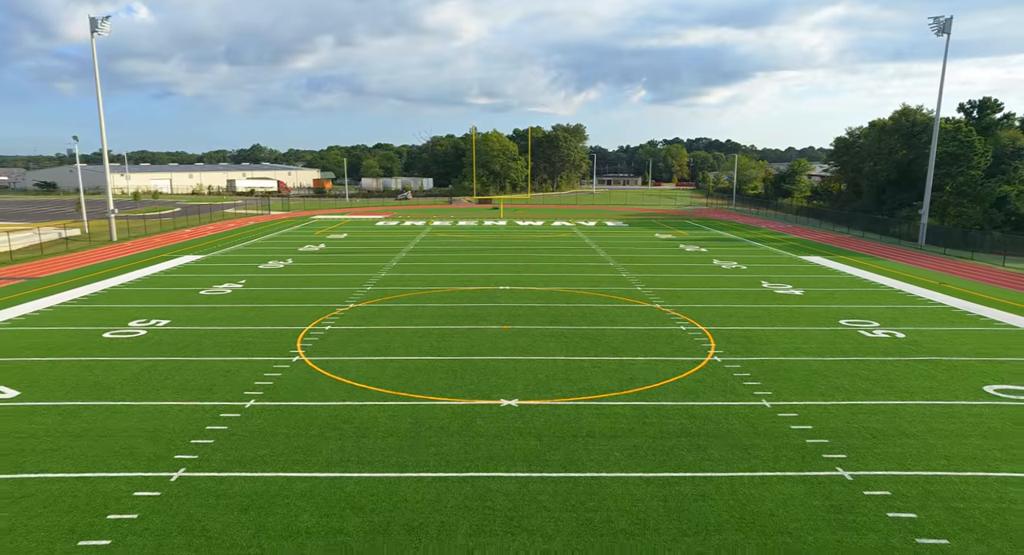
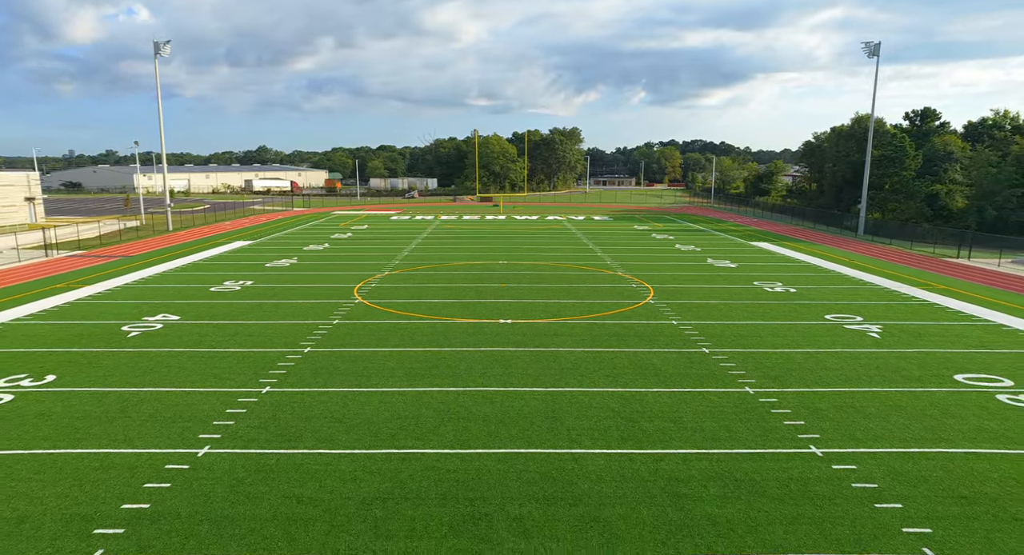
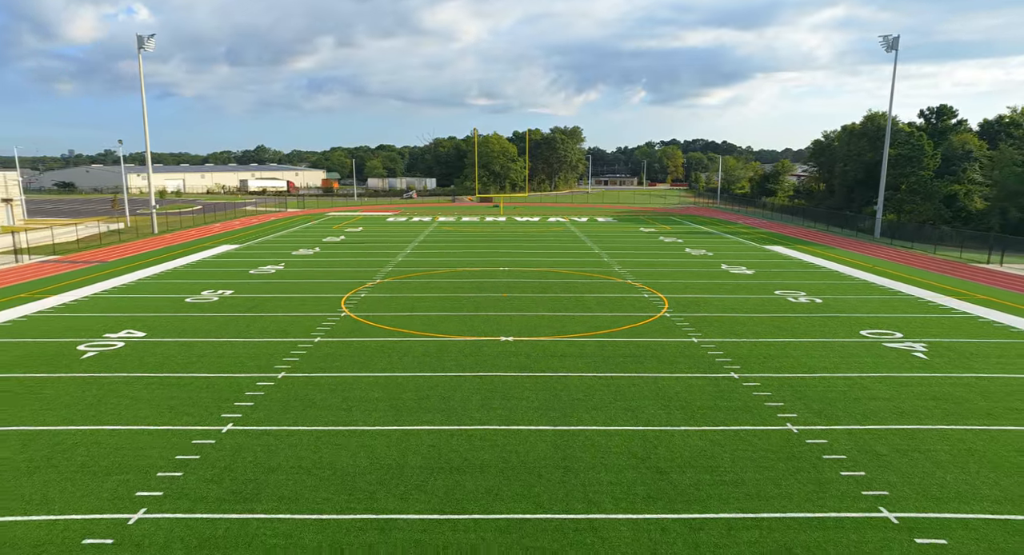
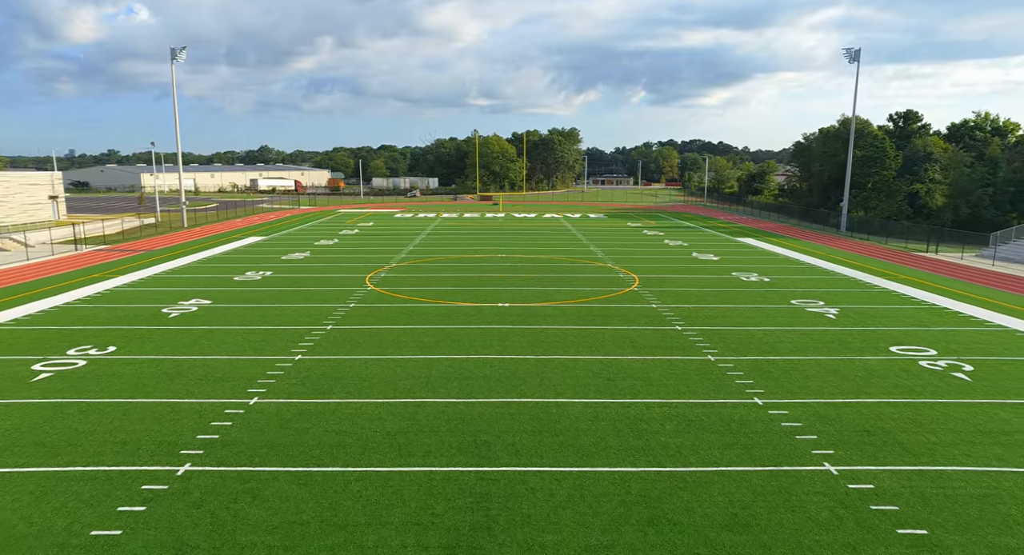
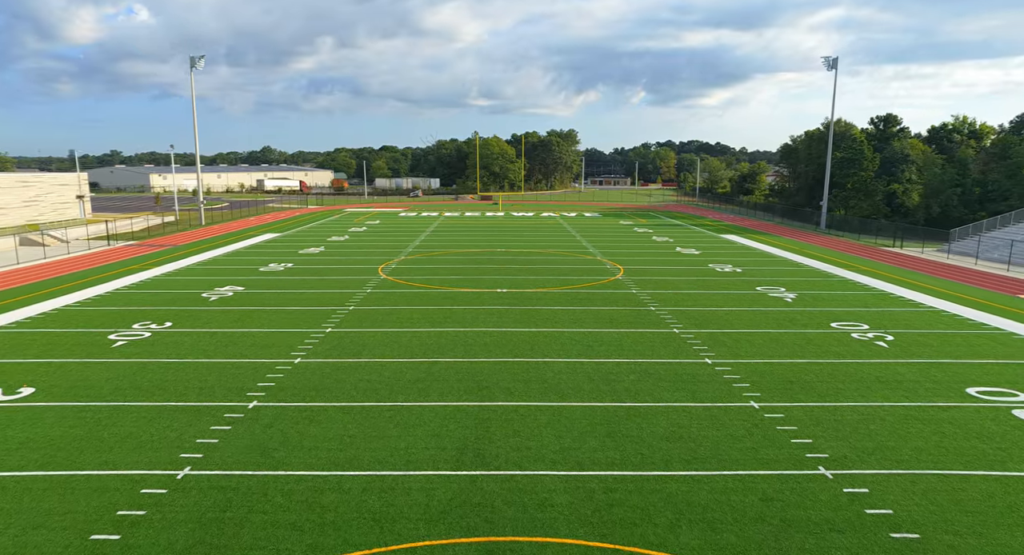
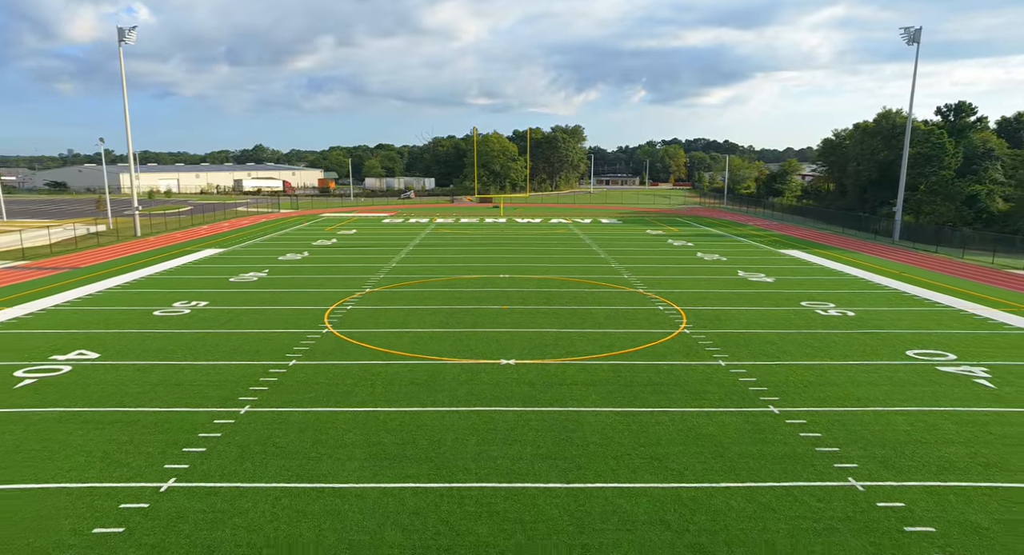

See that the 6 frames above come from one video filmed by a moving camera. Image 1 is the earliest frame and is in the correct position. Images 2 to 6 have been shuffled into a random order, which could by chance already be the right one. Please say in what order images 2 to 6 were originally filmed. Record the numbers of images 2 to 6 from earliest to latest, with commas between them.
6, 3, 2, 4, 5
